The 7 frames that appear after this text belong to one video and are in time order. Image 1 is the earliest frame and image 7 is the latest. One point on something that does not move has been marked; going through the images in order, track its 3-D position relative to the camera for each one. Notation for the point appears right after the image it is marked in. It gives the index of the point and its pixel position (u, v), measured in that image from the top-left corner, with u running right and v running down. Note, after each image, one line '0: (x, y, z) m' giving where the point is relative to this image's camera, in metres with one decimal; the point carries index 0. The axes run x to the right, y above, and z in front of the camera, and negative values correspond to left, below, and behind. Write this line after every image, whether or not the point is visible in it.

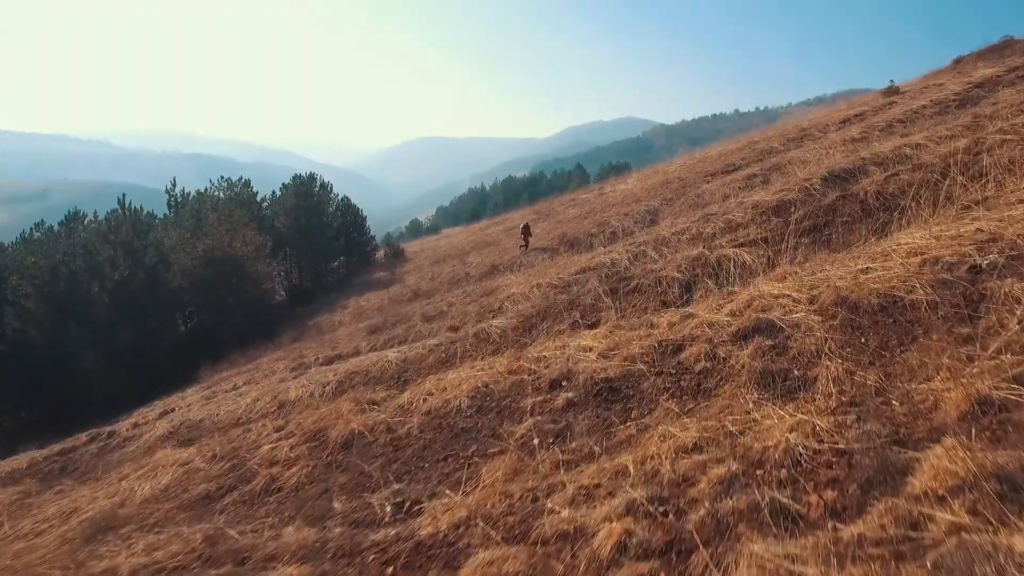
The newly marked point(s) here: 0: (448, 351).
0: (-1.3, -1.3, +8.0) m
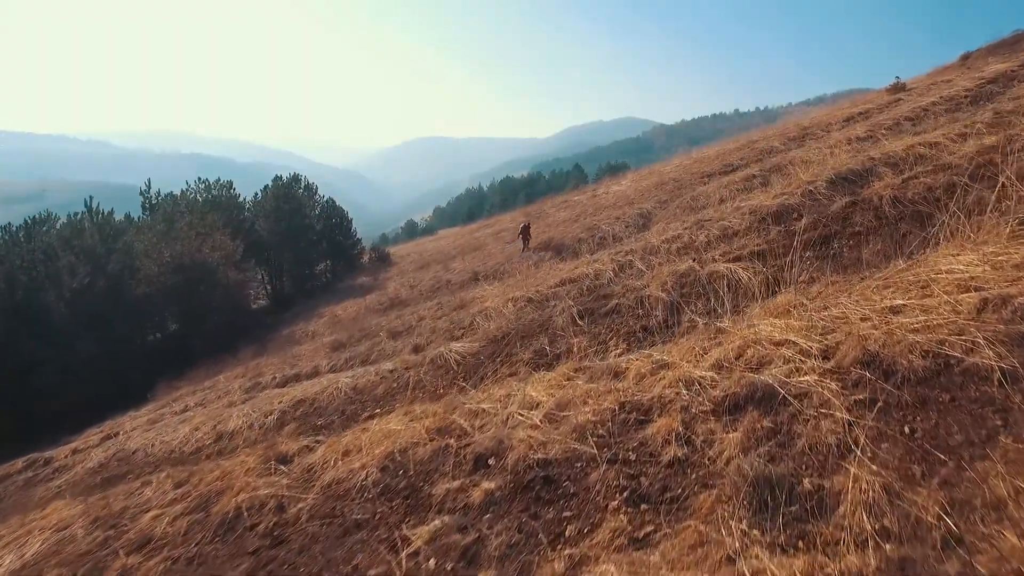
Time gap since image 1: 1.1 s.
0: (-1.9, -1.6, +7.0) m
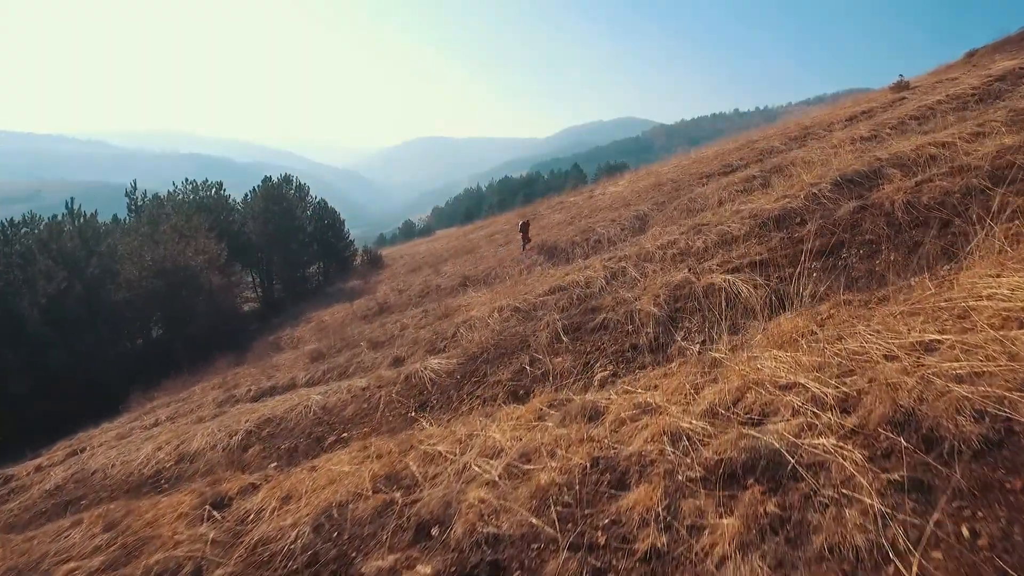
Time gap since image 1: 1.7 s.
0: (-2.2, -1.8, +6.5) m
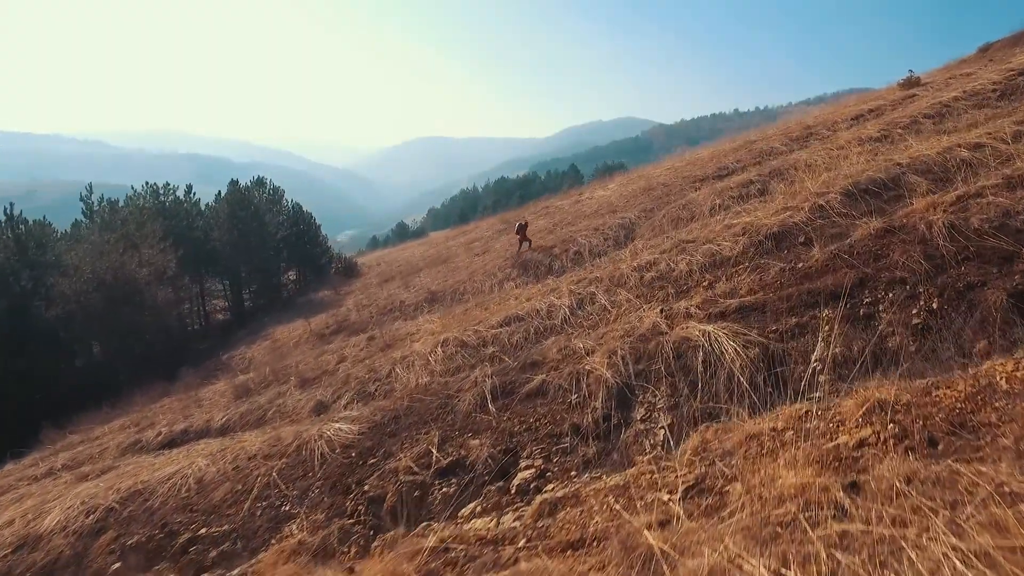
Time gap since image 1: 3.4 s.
0: (-3.2, -2.3, +5.0) m
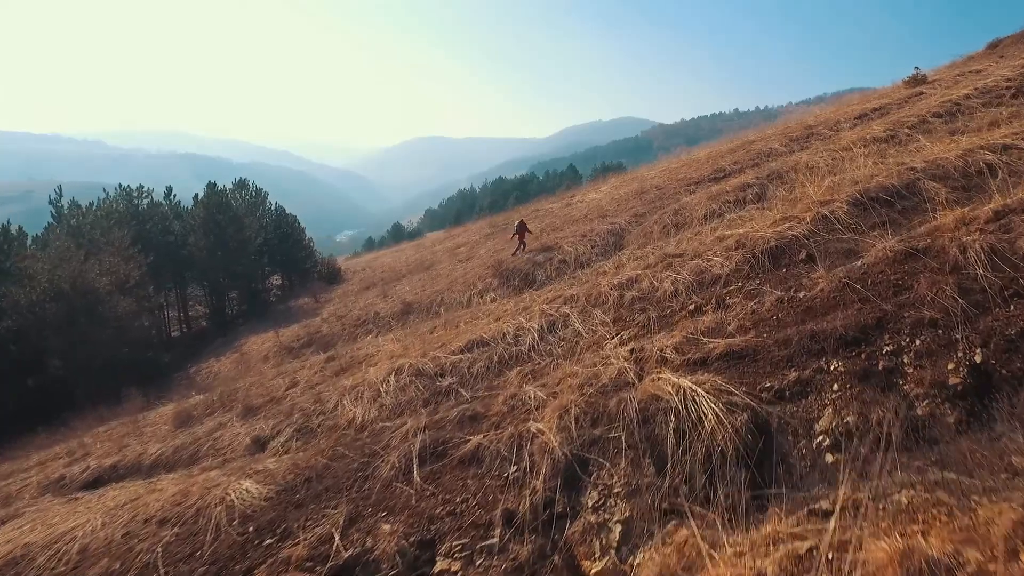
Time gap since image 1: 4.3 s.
0: (-3.8, -2.6, +4.1) m
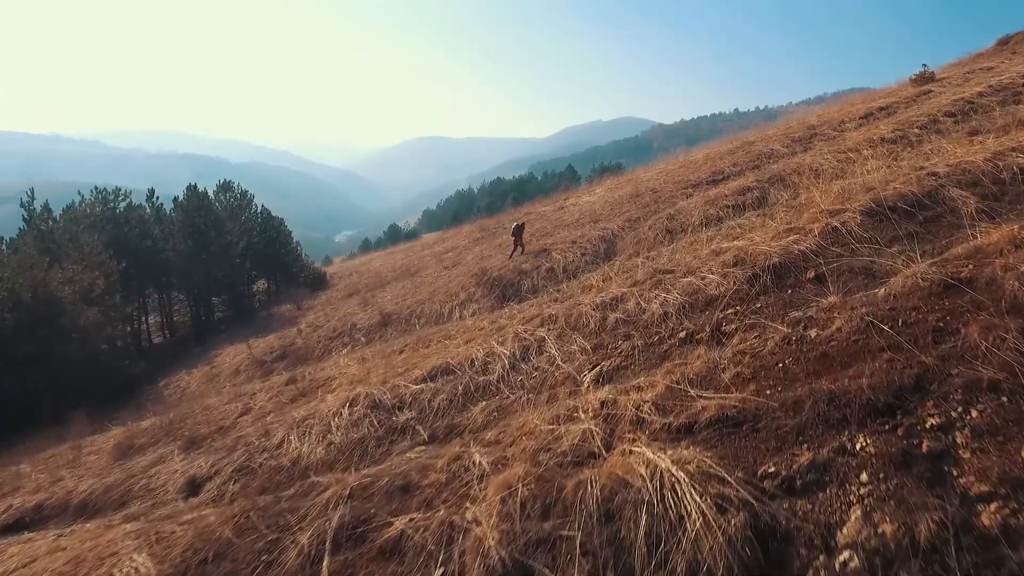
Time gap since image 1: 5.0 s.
0: (-4.2, -2.9, +3.4) m
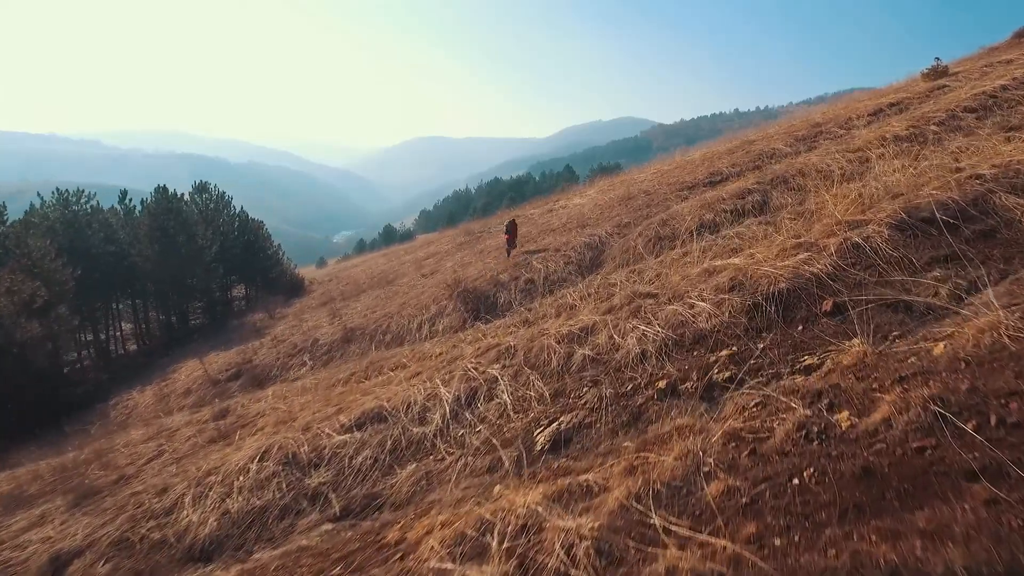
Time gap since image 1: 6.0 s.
0: (-4.9, -3.3, +2.3) m
